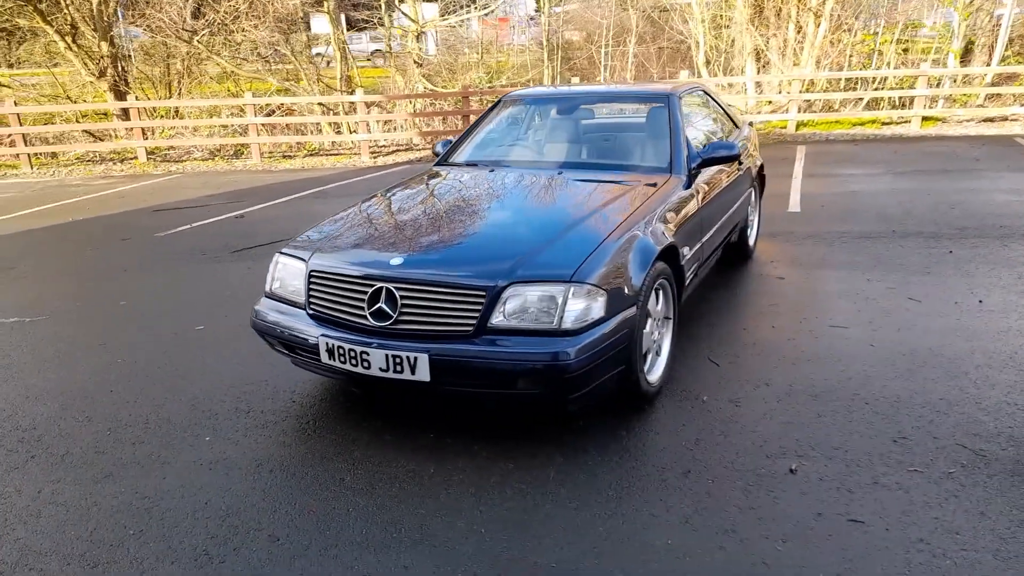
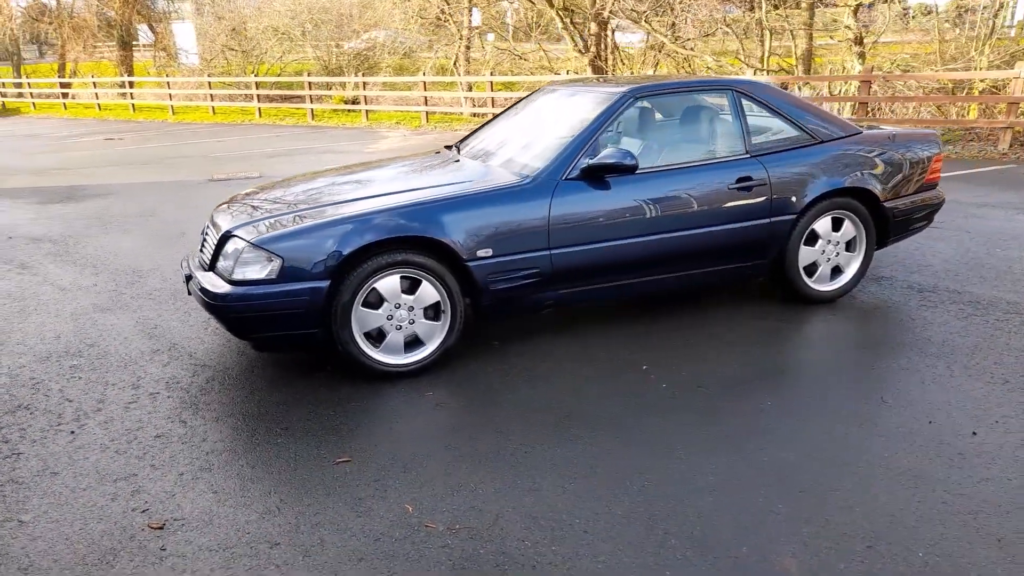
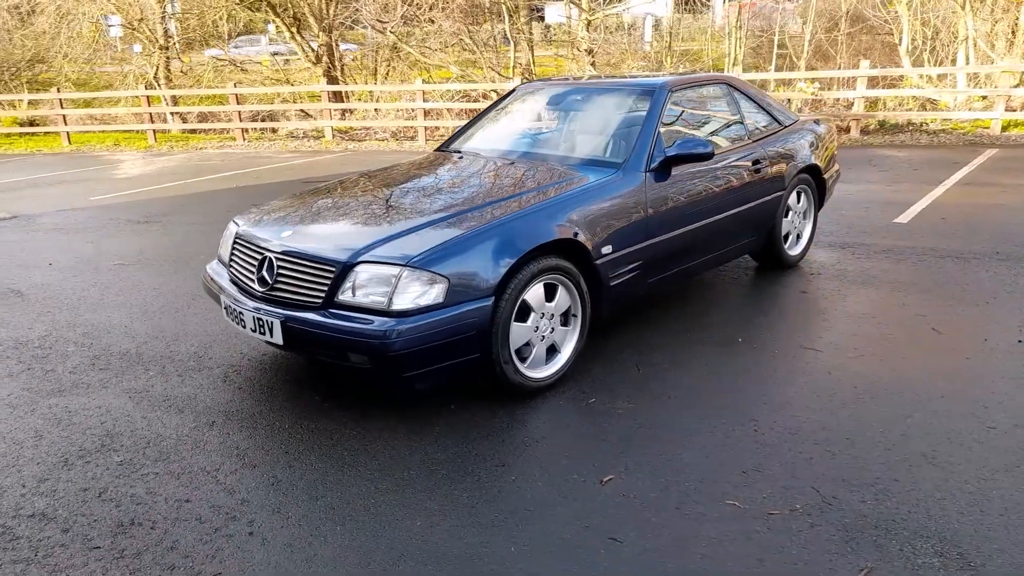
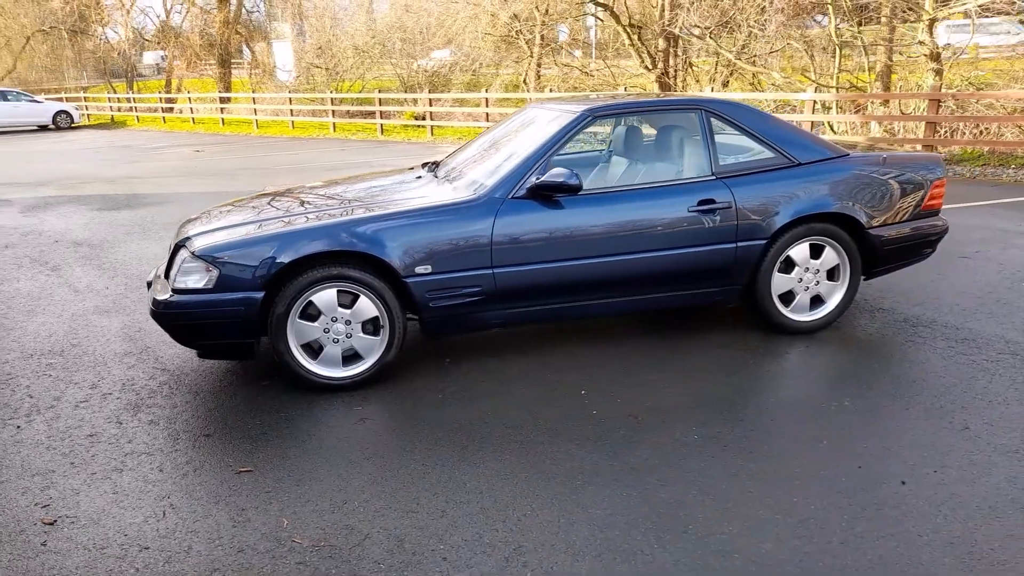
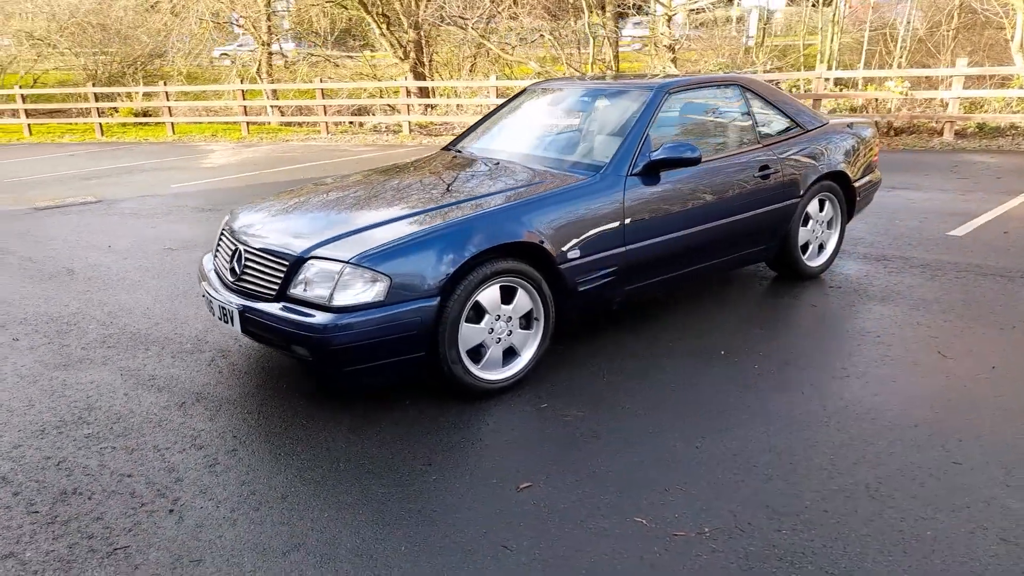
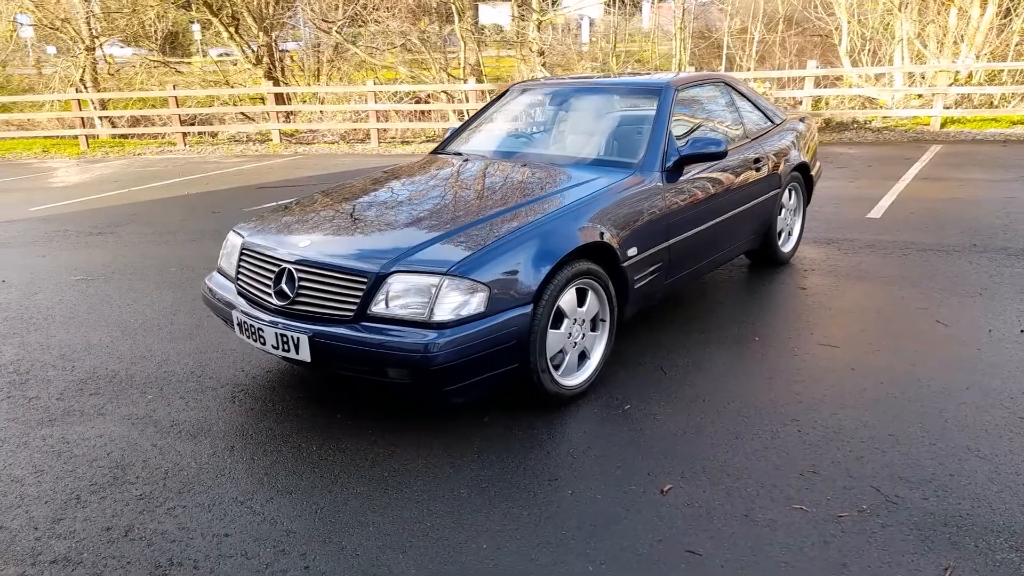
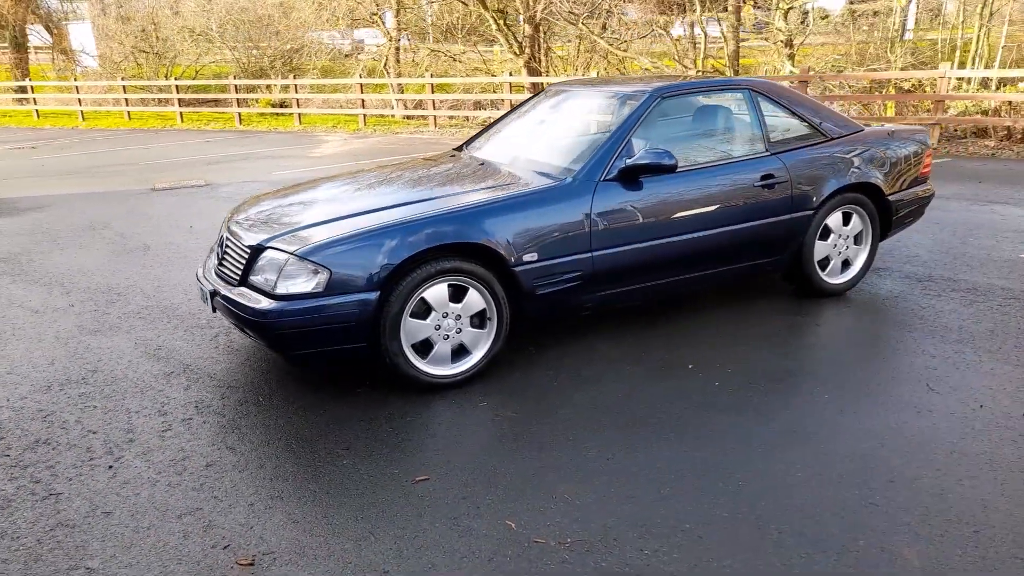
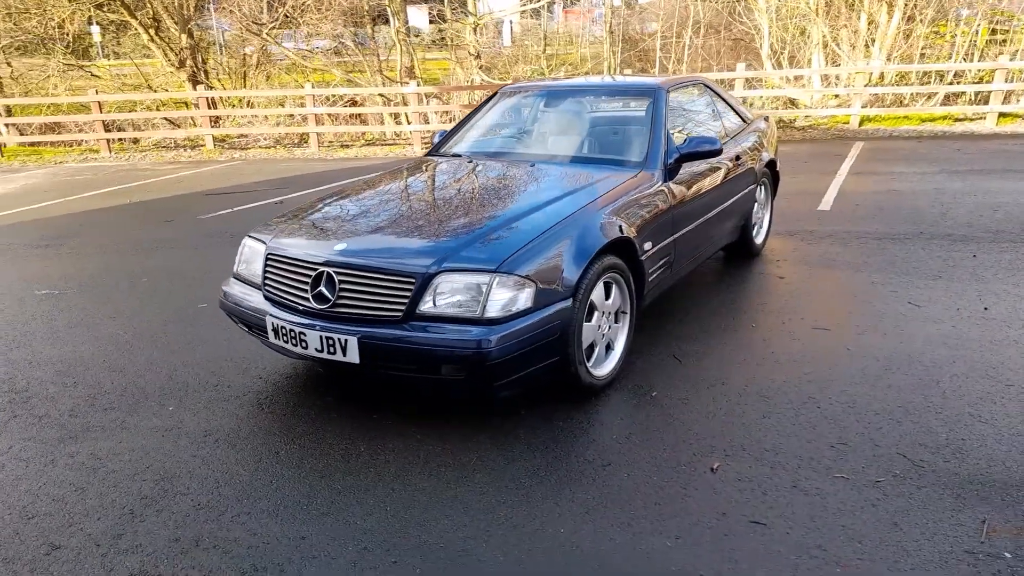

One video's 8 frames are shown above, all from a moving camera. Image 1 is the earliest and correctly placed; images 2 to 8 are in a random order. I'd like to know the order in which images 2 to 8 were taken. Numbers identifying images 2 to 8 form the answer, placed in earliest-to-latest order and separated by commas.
8, 6, 3, 5, 7, 2, 4
